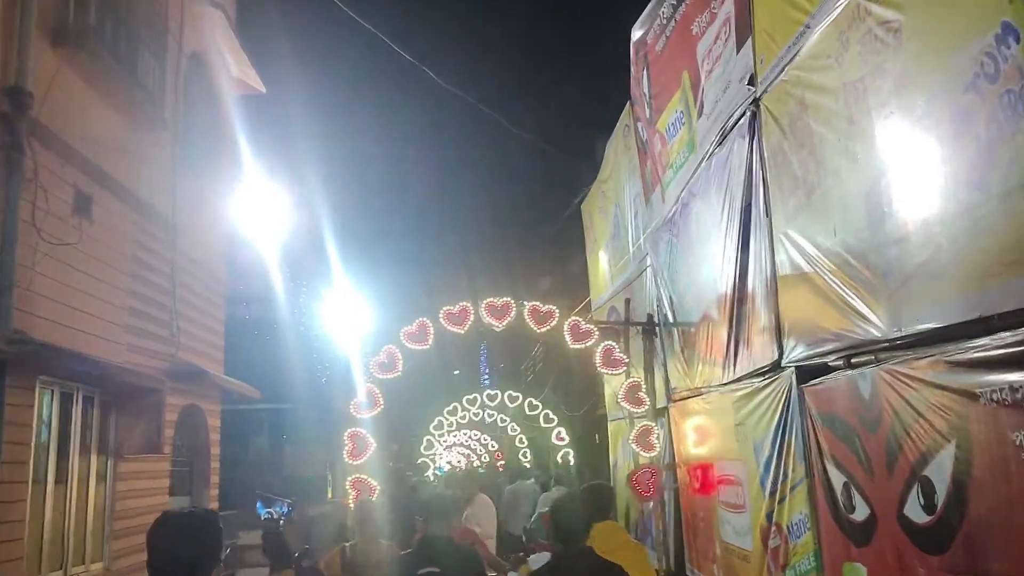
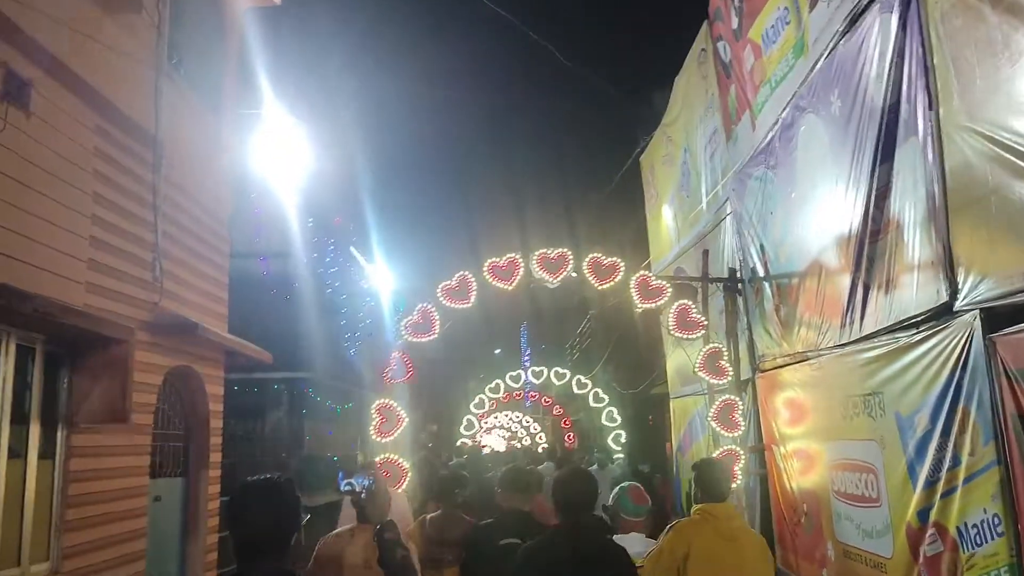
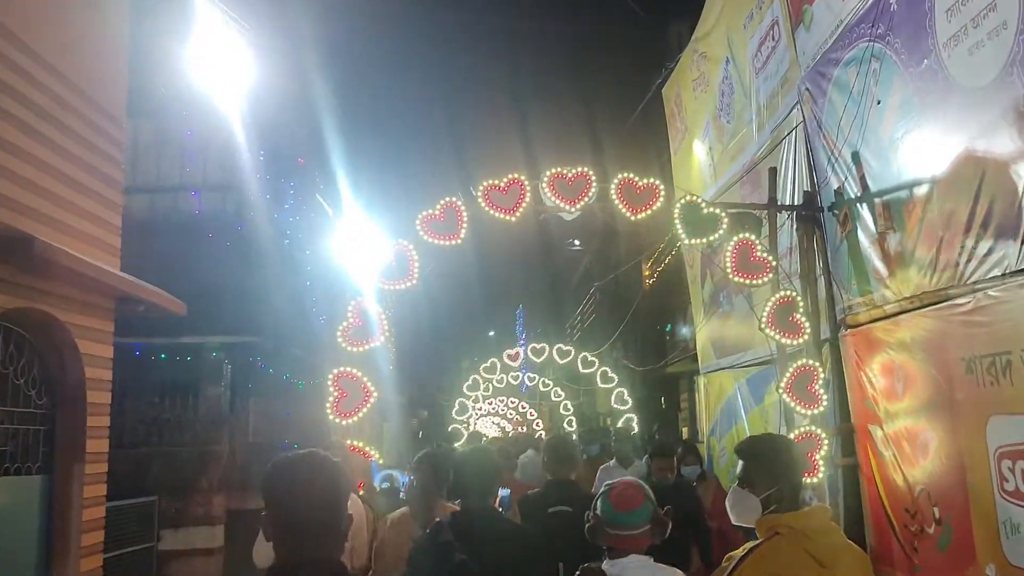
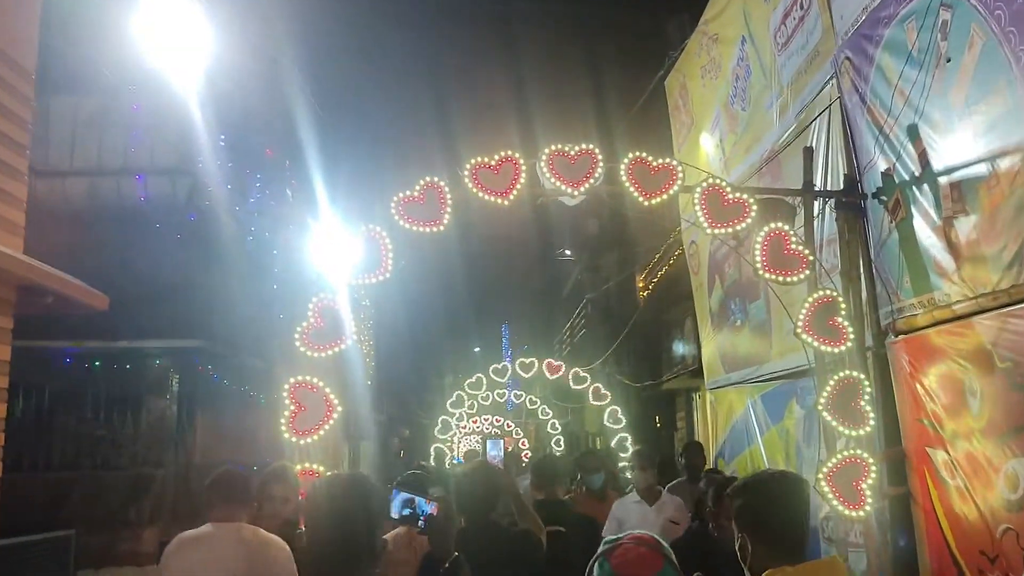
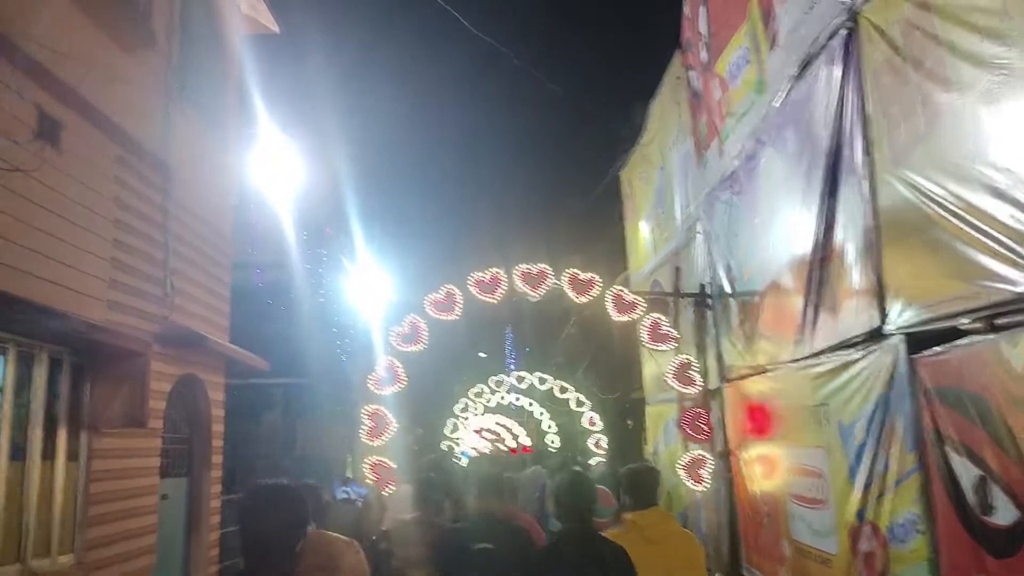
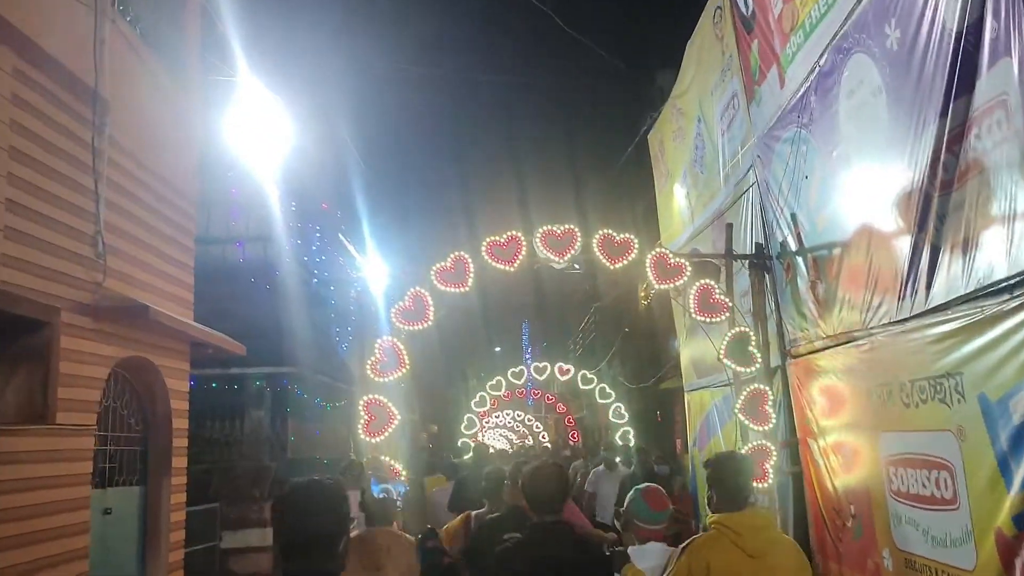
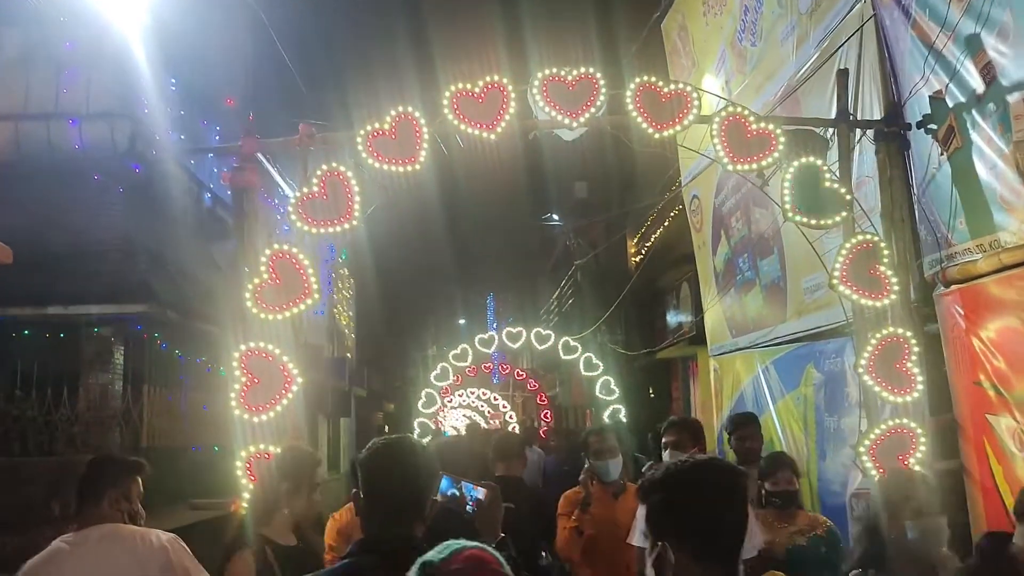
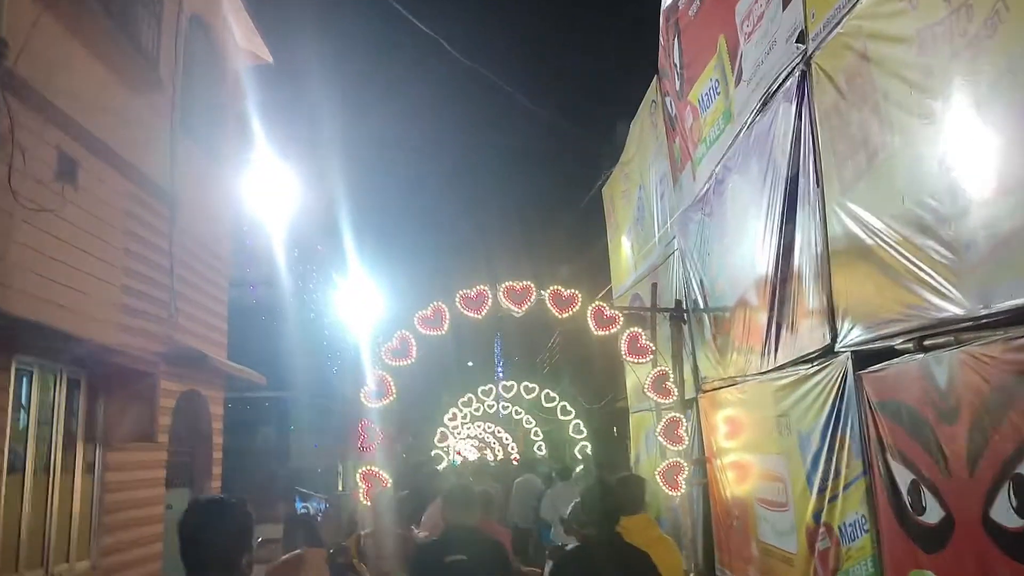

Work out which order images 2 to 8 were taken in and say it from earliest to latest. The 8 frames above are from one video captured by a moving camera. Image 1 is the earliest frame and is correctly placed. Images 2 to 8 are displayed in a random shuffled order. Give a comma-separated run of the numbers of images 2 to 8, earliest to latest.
8, 5, 2, 6, 3, 4, 7
